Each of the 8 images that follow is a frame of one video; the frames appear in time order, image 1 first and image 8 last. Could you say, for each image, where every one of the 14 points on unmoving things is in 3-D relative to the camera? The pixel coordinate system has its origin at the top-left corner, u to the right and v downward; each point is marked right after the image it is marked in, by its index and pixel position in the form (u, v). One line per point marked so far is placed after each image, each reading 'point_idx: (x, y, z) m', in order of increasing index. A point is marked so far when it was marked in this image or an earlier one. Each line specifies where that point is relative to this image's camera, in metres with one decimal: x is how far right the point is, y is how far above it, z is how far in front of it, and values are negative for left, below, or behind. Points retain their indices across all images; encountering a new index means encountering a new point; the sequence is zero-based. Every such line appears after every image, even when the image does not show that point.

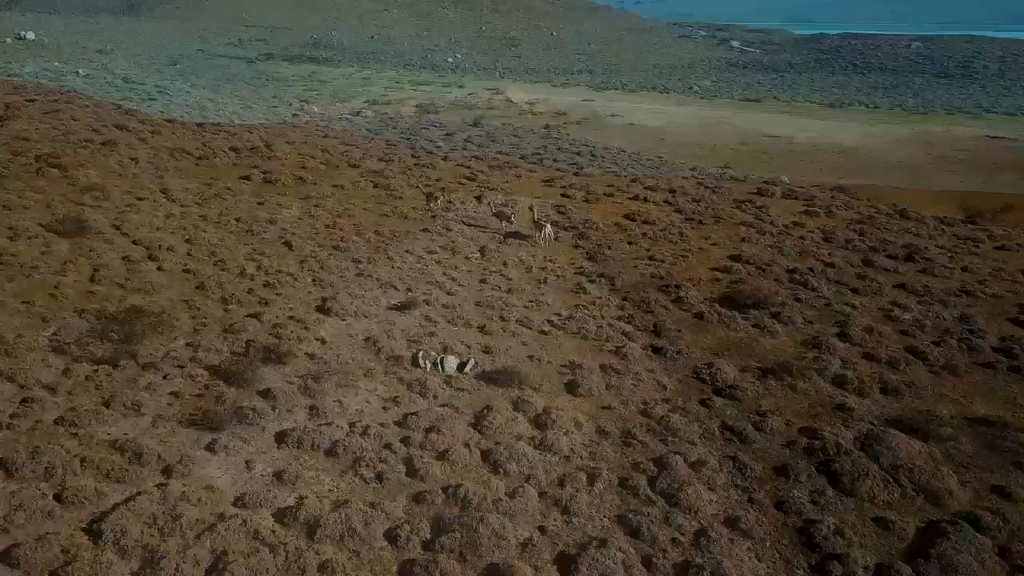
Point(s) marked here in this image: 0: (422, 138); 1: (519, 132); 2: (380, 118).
0: (-1.3, +2.2, +15.2) m
1: (+0.1, +2.6, +17.4) m
2: (-2.5, +3.2, +19.5) m
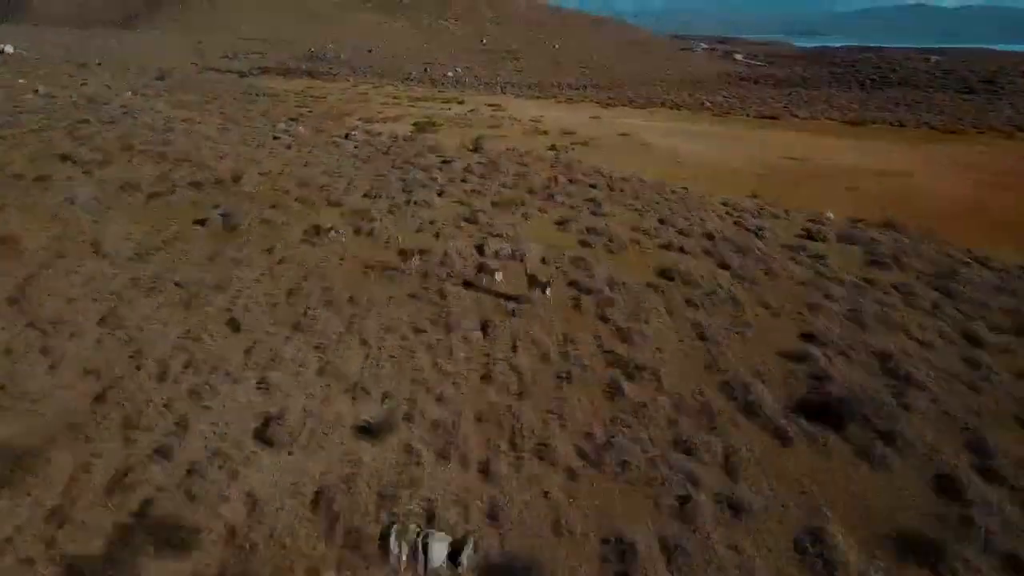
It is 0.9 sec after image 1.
0: (-1.3, +1.6, +13.5) m
1: (+0.1, +2.0, +15.6) m
2: (-2.4, +2.5, +17.8) m
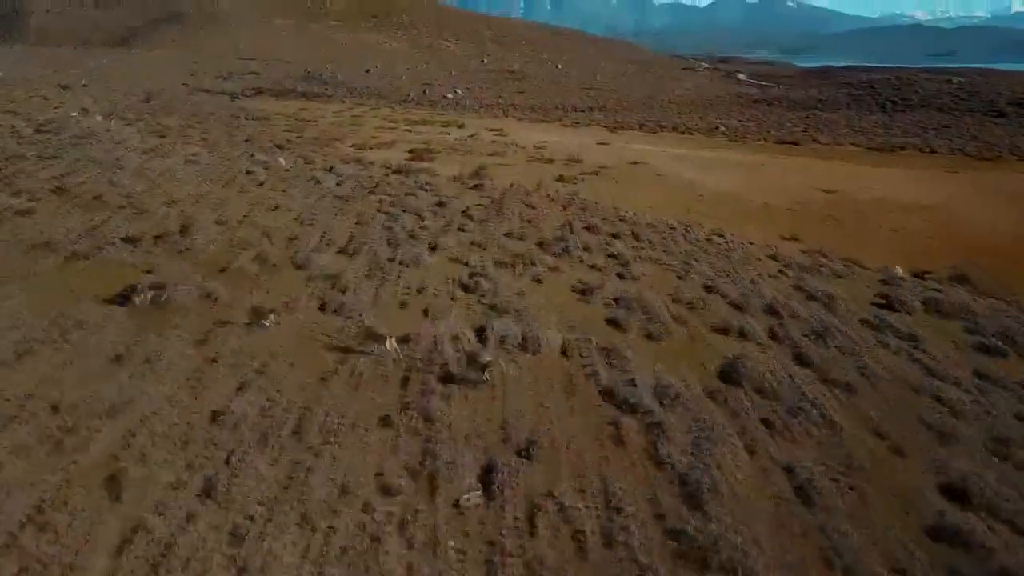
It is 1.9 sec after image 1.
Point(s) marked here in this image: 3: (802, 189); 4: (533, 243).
0: (-1.2, +0.9, +11.5) m
1: (+0.2, +1.2, +13.7) m
2: (-2.3, +1.7, +15.8) m
3: (+5.6, +1.9, +19.9) m
4: (+0.2, +0.4, +9.8) m
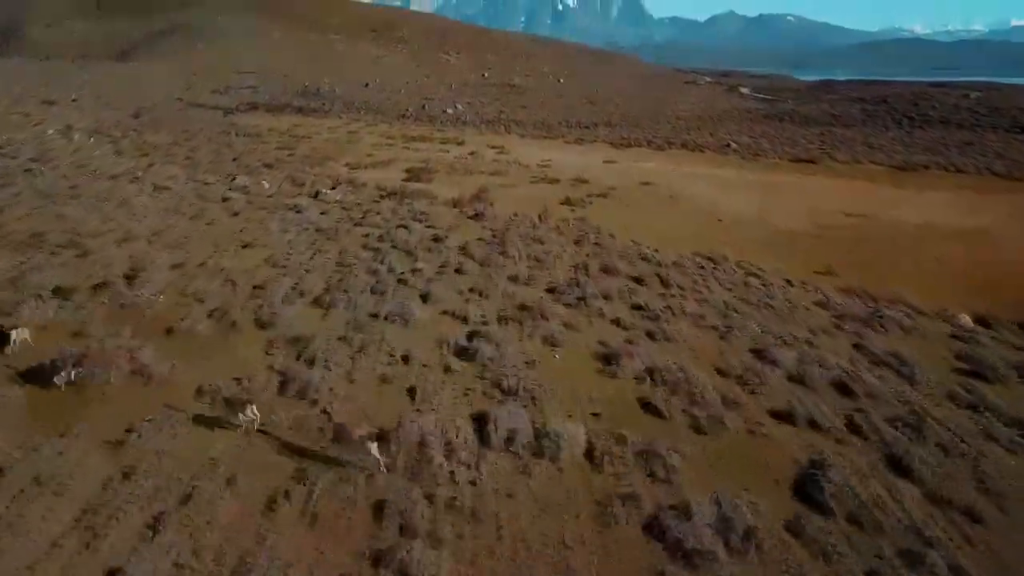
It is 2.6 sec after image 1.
0: (-1.1, +0.4, +10.1) m
1: (+0.3, +0.7, +12.2) m
2: (-2.3, +1.2, +14.4) m
3: (+5.7, +1.4, +18.5) m
4: (+0.3, 0.0, +8.4) m
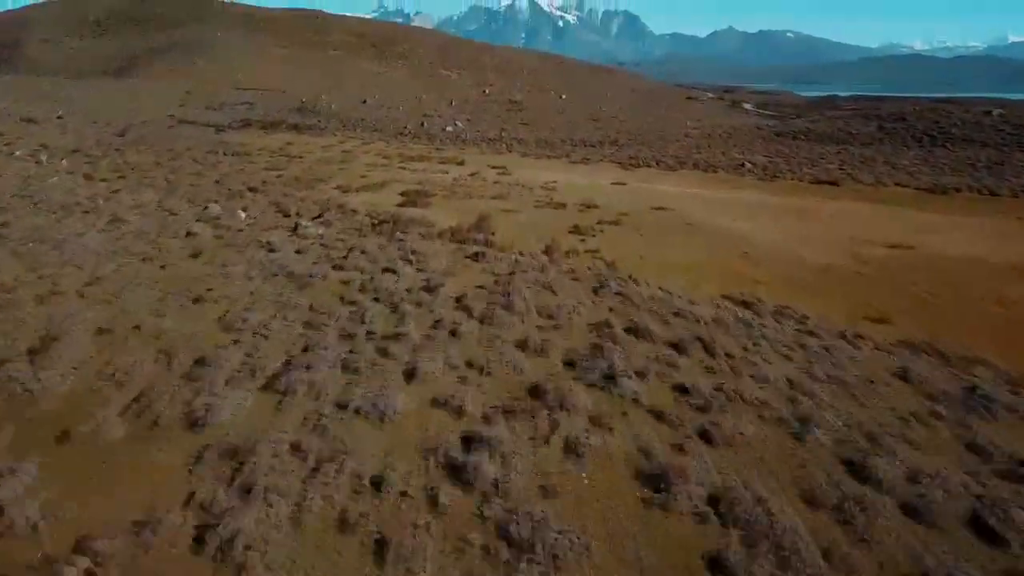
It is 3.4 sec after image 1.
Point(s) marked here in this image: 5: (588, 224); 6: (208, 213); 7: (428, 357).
0: (-1.1, -0.1, +8.4) m
1: (+0.3, +0.2, +10.5) m
2: (-2.2, +0.7, +12.7) m
3: (+5.7, +0.7, +16.8) m
4: (+0.3, -0.5, +6.7) m
5: (+1.3, +1.1, +18.2) m
6: (-4.3, +1.1, +14.6) m
7: (-0.6, -0.5, +6.7) m
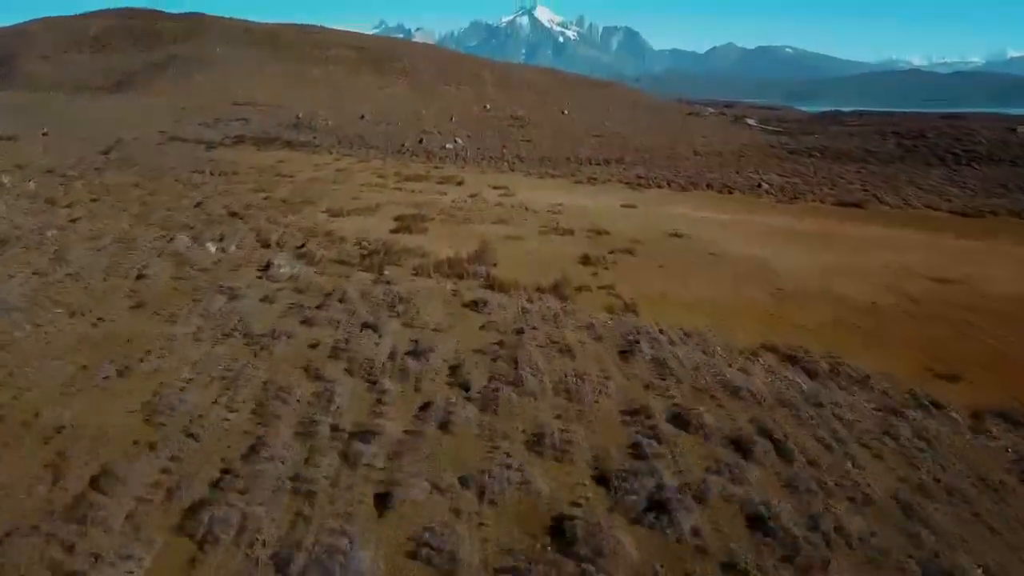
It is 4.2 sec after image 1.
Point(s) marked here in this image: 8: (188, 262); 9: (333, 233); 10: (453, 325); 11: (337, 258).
0: (-1.0, -0.6, +6.7) m
1: (+0.4, -0.3, +8.8) m
2: (-2.2, +0.1, +11.0) m
3: (+5.8, +0.2, +15.1) m
4: (+0.4, -0.9, +5.0) m
5: (+1.4, +0.5, +16.5) m
6: (-4.3, +0.5, +12.9) m
7: (-0.5, -0.9, +4.9) m
8: (-3.5, +0.3, +11.3) m
9: (-3.0, +0.9, +17.1) m
10: (-0.5, -0.3, +8.3) m
11: (-2.5, +0.4, +14.4) m
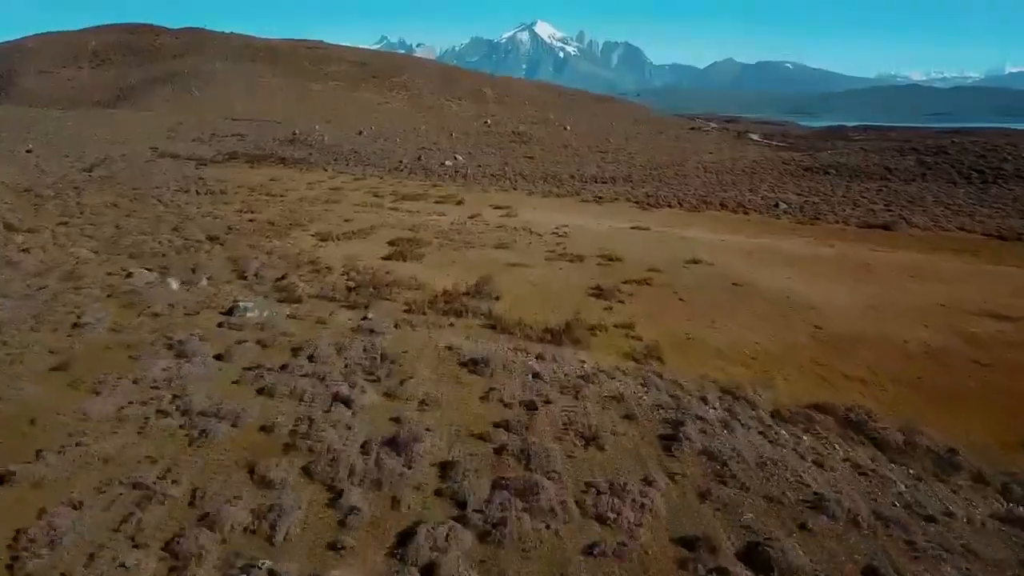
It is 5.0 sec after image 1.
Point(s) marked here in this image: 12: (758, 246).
0: (-1.0, -0.9, +5.1) m
1: (+0.4, -0.7, +7.2) m
2: (-2.1, -0.3, +9.4) m
3: (+5.8, -0.3, +13.5) m
4: (+0.4, -1.3, +3.4) m
5: (+1.5, 0.0, +14.9) m
6: (-4.2, +0.1, +11.3) m
7: (-0.4, -1.2, +3.3) m
8: (-3.5, -0.2, +9.7) m
9: (-2.9, +0.4, +15.5) m
10: (-0.4, -0.7, +6.6) m
11: (-2.4, 0.0, +12.8) m
12: (+4.6, +0.7, +18.9) m
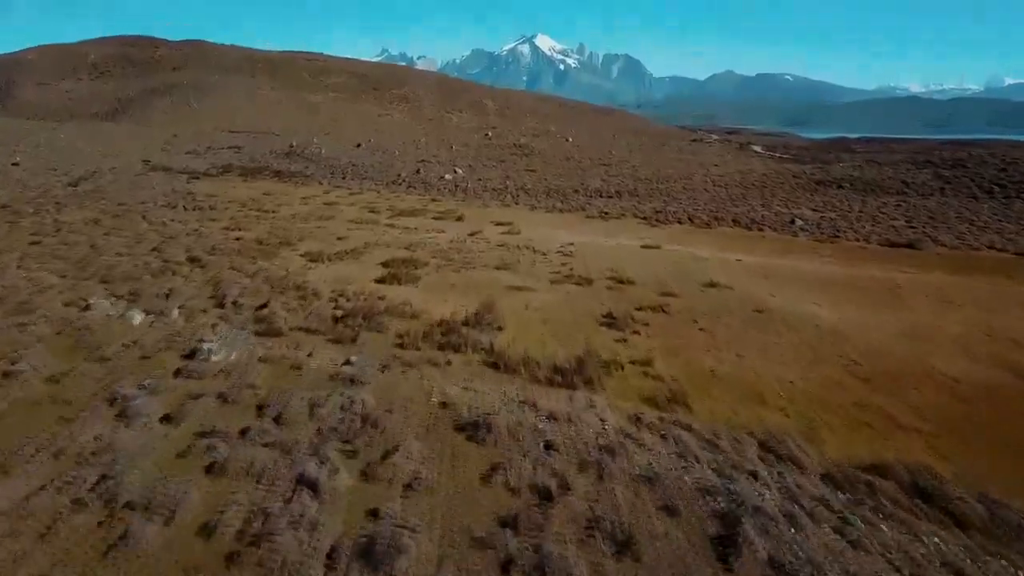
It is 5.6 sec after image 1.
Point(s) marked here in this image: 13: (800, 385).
0: (-0.9, -1.2, +3.8) m
1: (+0.5, -1.0, +5.9) m
2: (-2.1, -0.6, +8.2) m
3: (+5.9, -0.7, +12.2) m
4: (+0.5, -1.5, +2.1) m
5: (+1.5, -0.3, +13.7) m
6: (-4.2, -0.3, +10.0) m
7: (-0.4, -1.5, +2.0) m
8: (-3.5, -0.5, +8.4) m
9: (-2.9, 0.0, +14.3) m
10: (-0.4, -1.0, +5.4) m
11: (-2.4, -0.4, +11.5) m
12: (+4.7, +0.3, +17.7) m
13: (+2.9, -1.0, +10.1) m
